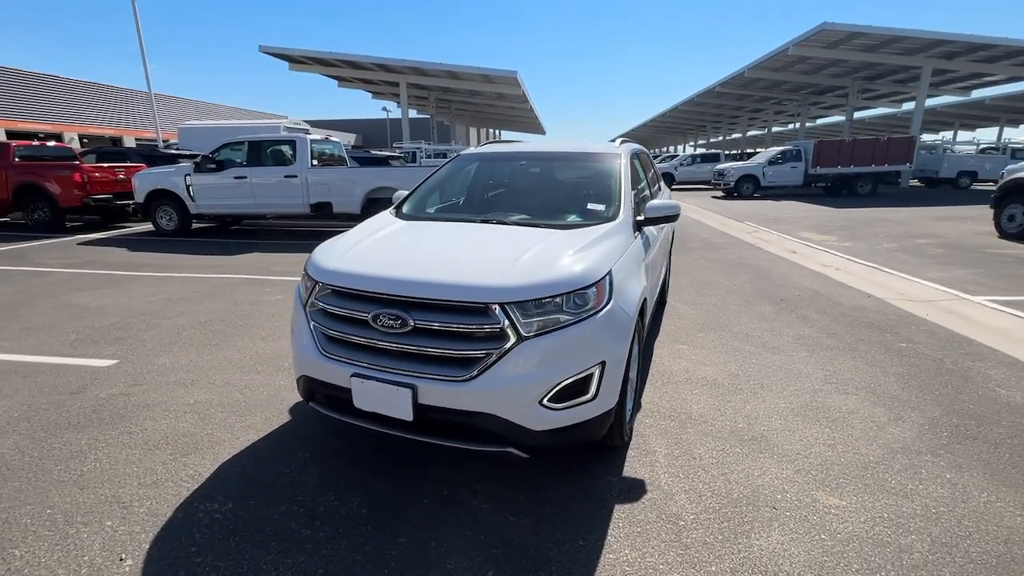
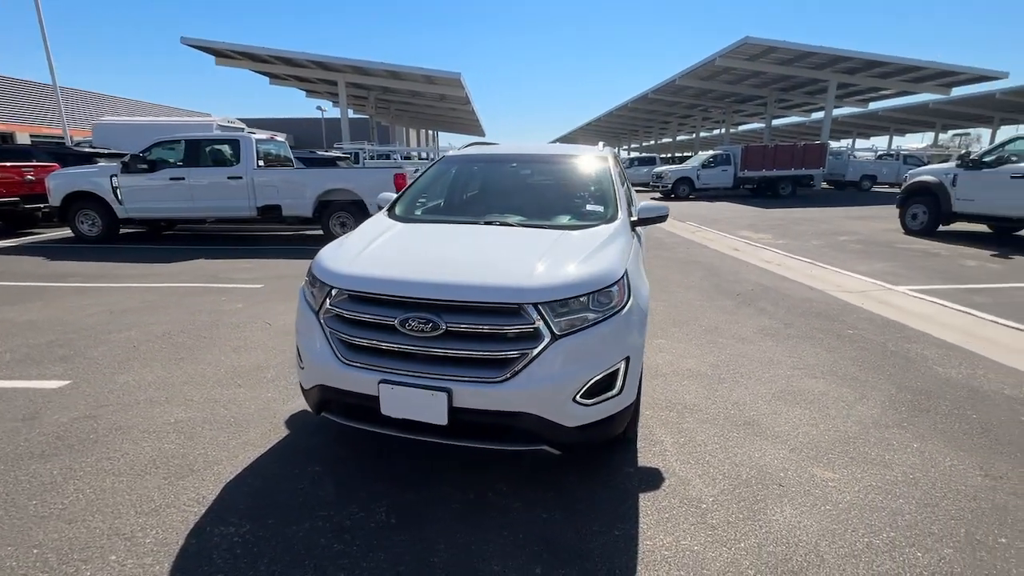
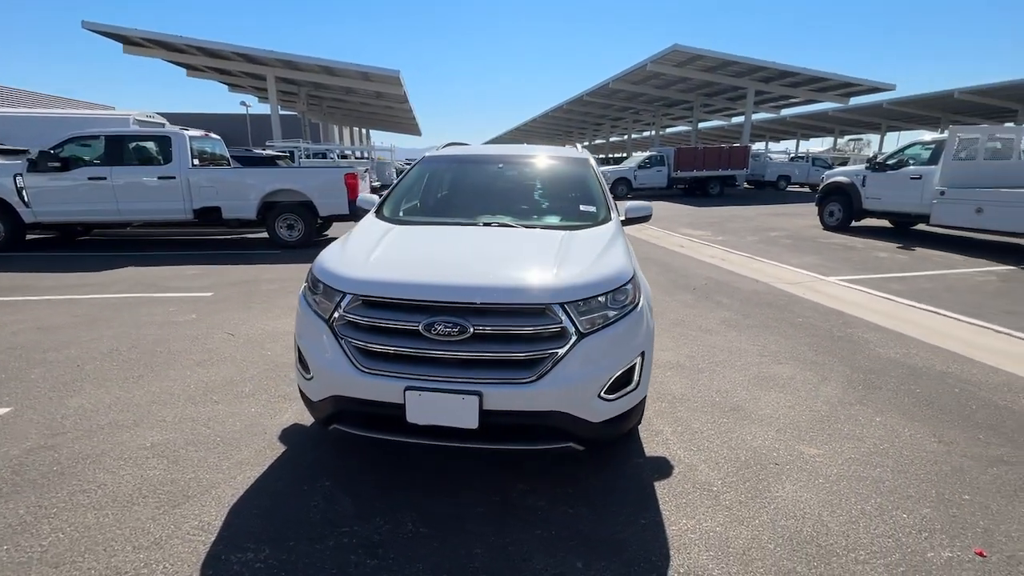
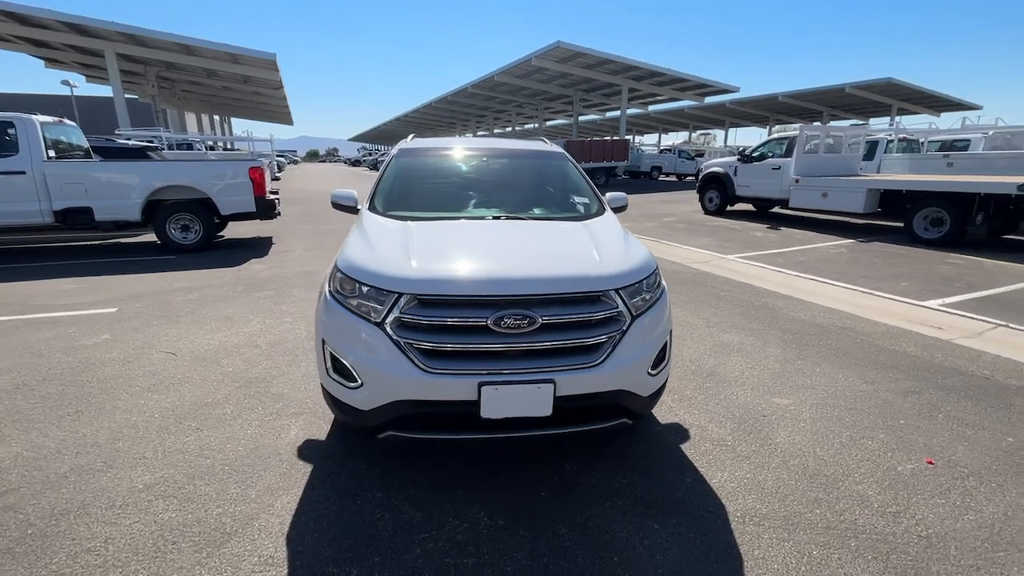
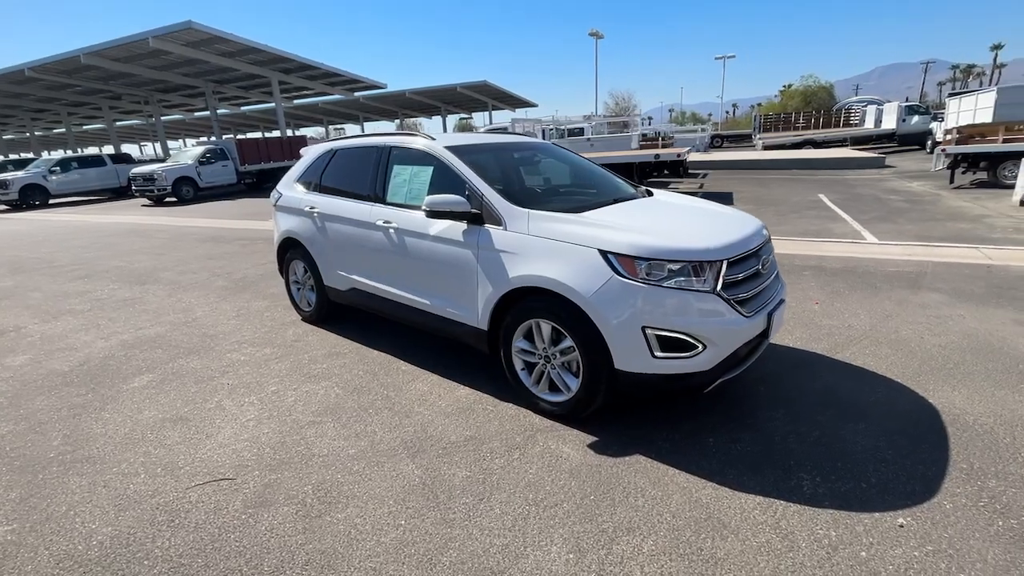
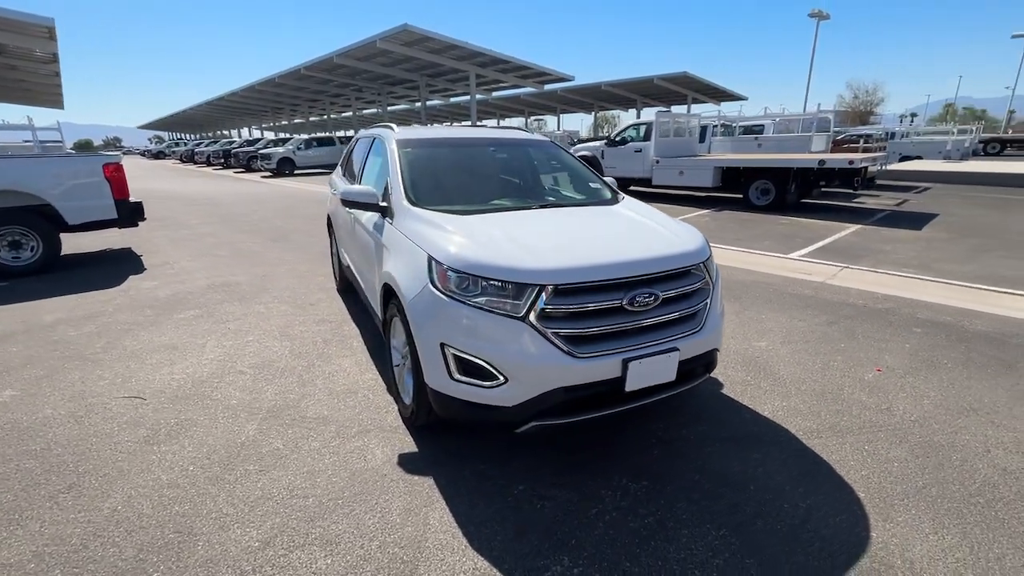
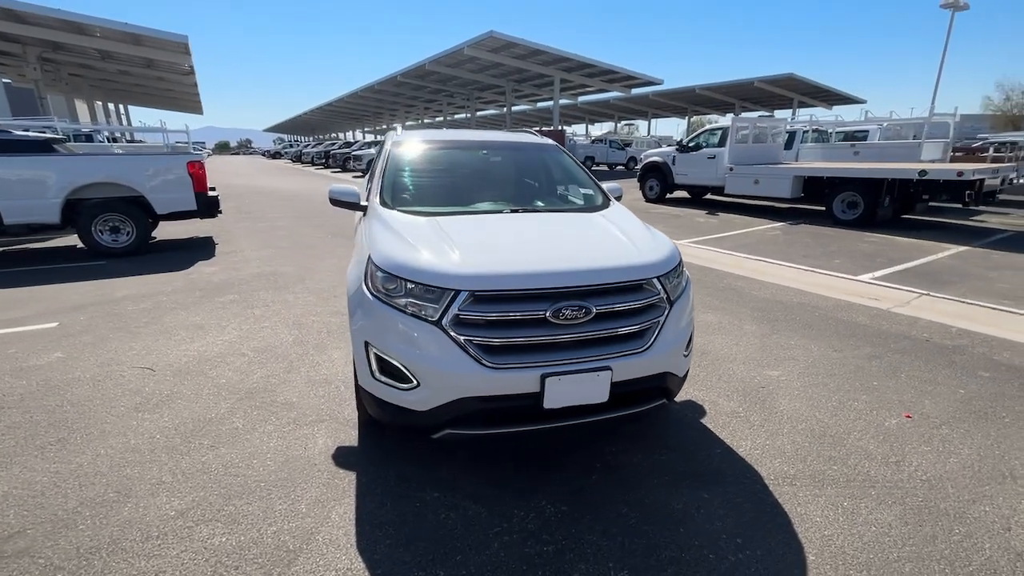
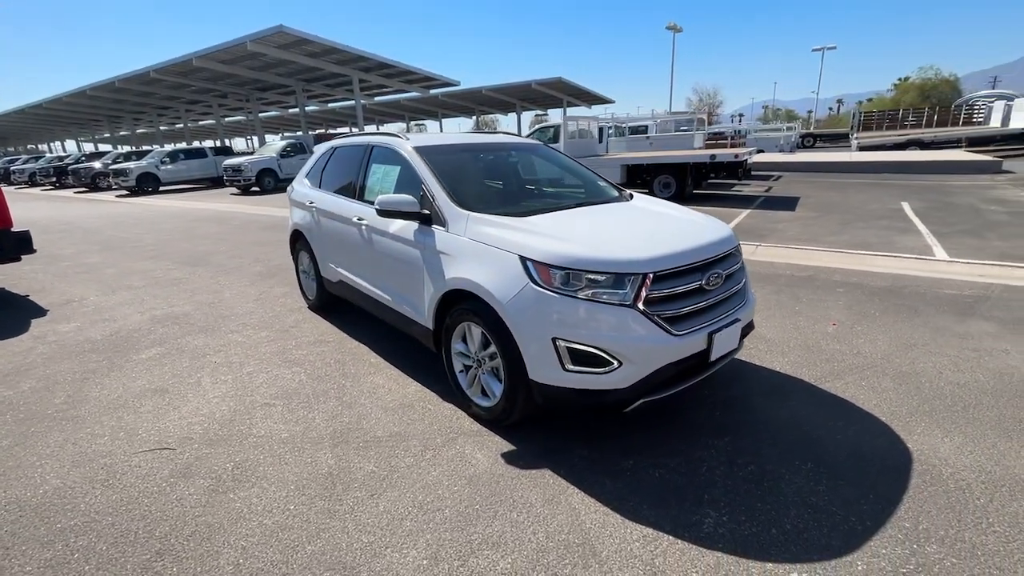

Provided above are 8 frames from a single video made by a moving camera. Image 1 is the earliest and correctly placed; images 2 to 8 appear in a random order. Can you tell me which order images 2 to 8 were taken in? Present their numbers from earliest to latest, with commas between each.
2, 3, 4, 7, 6, 8, 5
